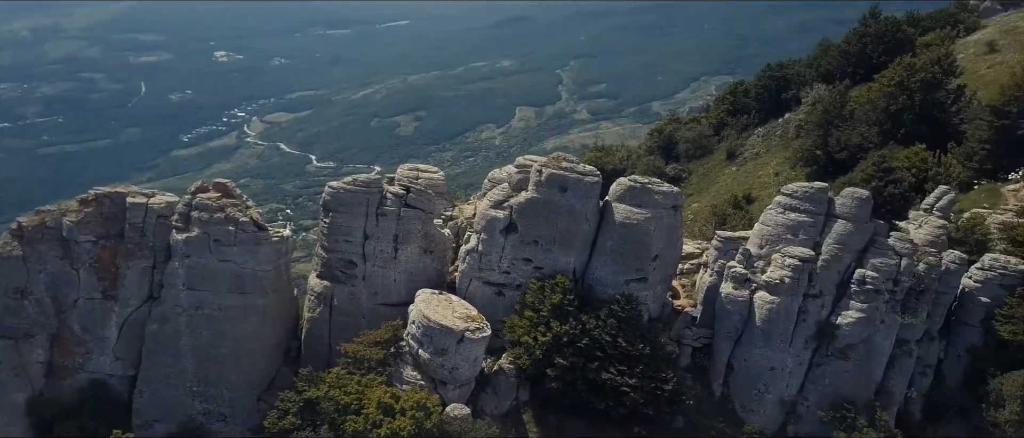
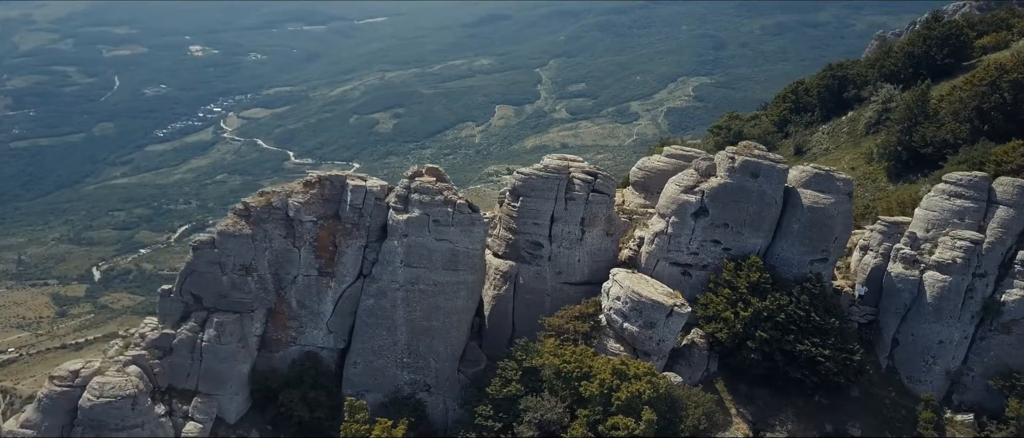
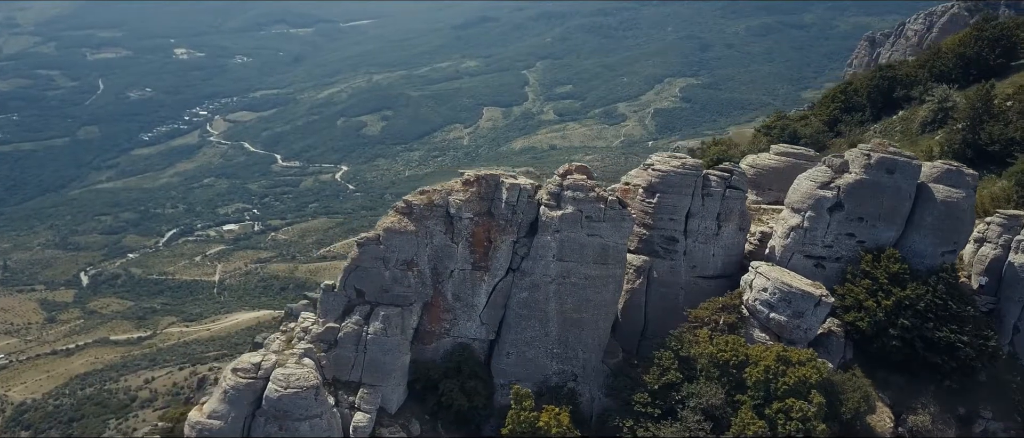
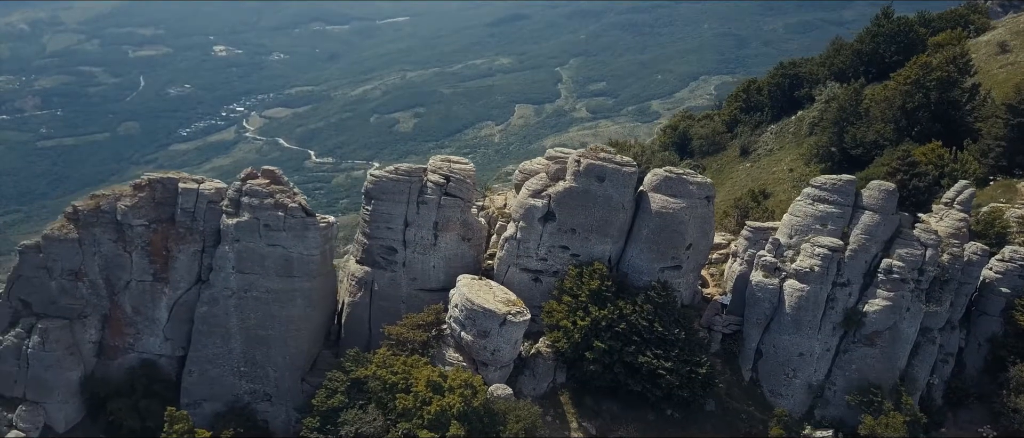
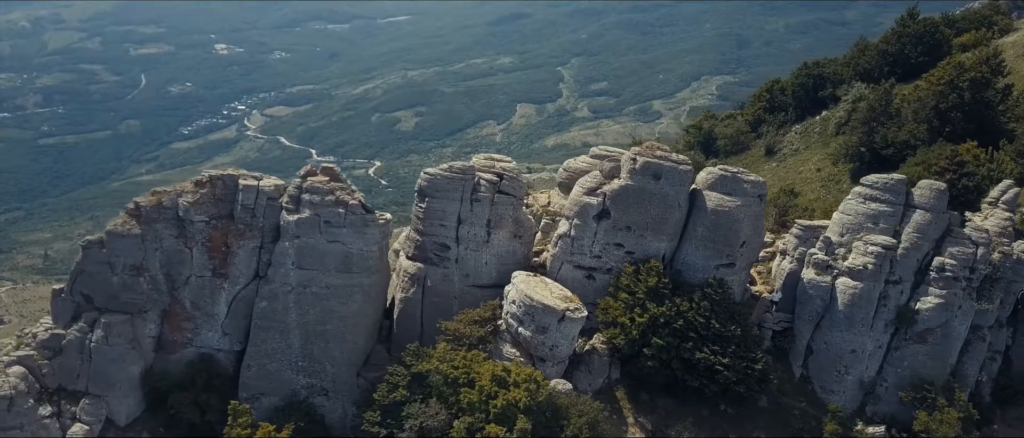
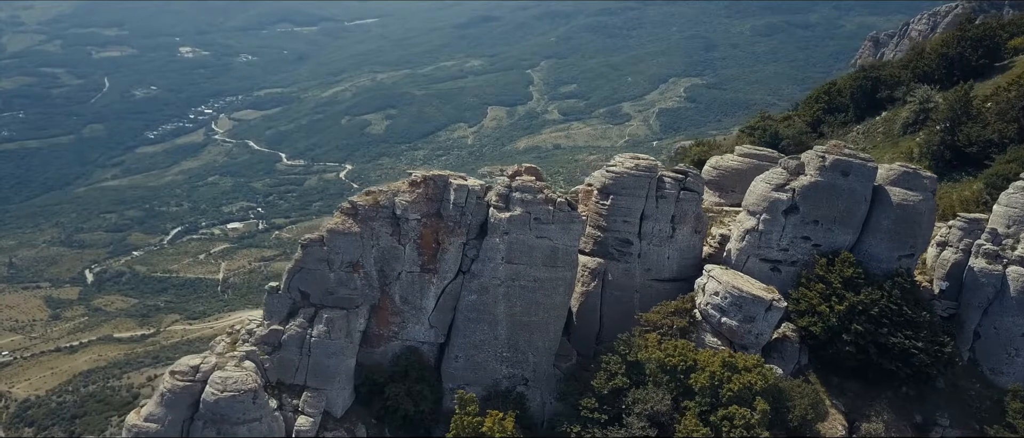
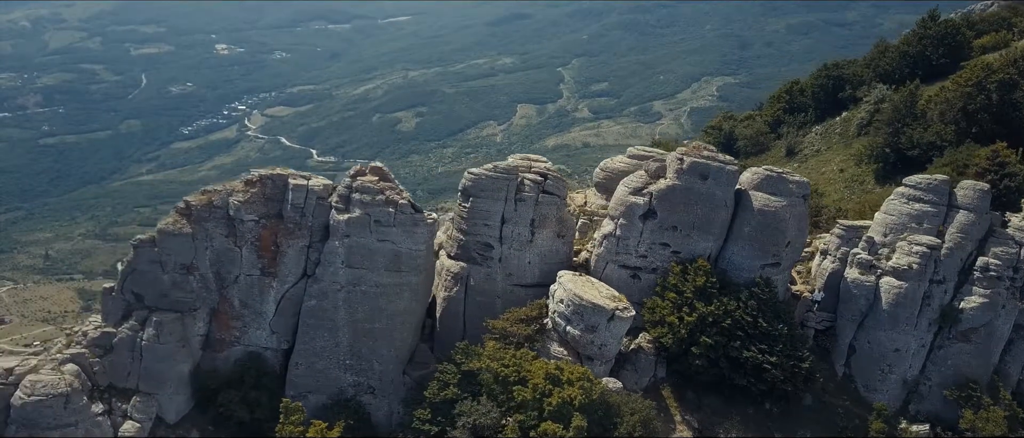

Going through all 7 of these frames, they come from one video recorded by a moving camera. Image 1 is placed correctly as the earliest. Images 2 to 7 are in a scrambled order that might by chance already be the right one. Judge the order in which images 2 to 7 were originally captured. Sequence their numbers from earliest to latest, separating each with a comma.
4, 5, 7, 2, 6, 3
